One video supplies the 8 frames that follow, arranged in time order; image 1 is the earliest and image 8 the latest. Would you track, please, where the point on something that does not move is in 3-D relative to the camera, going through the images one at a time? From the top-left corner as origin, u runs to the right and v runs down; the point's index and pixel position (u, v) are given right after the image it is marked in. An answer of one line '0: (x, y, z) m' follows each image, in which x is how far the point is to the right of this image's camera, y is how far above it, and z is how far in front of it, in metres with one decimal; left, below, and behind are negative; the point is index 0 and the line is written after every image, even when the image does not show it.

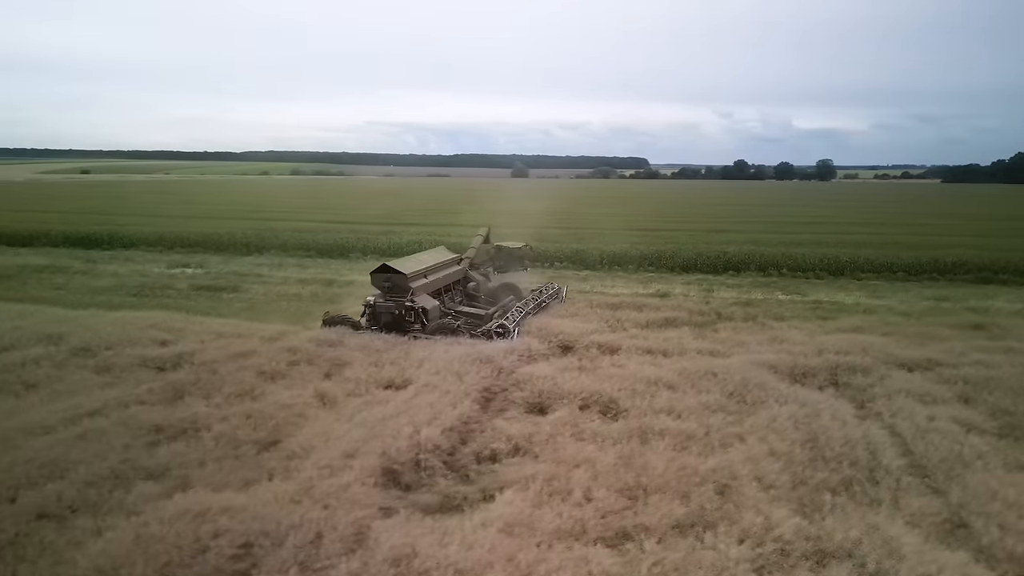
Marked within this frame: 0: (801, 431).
0: (+2.4, -1.2, +6.1) m
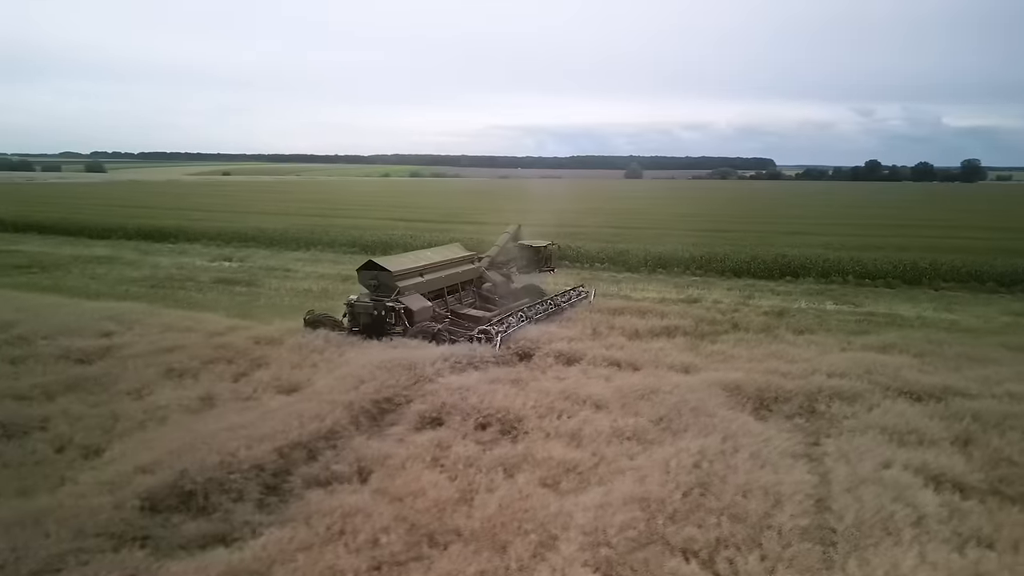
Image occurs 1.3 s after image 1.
0: (+1.3, -1.2, +5.0) m
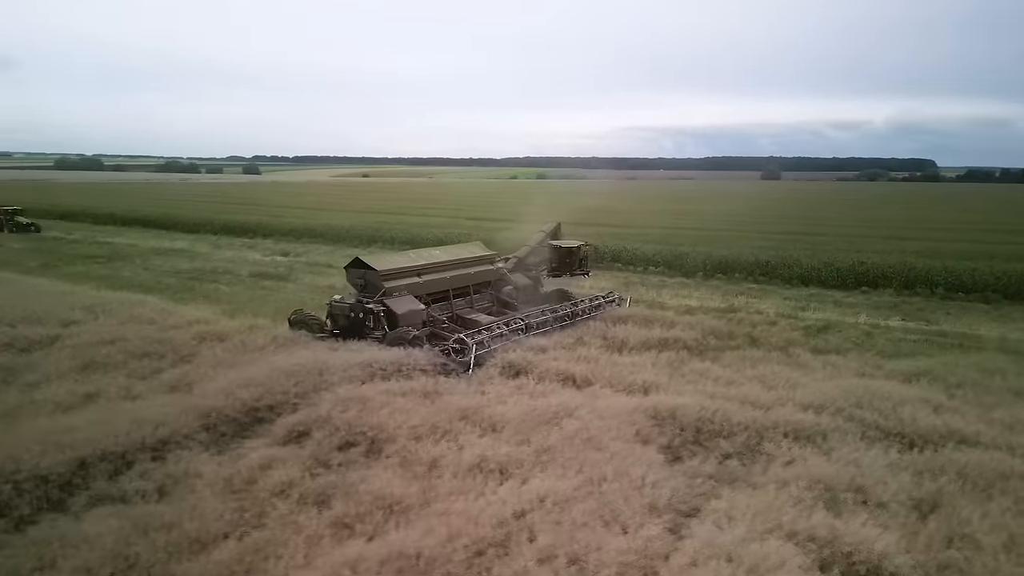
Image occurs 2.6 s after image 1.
0: (0.0, -1.3, +4.0) m
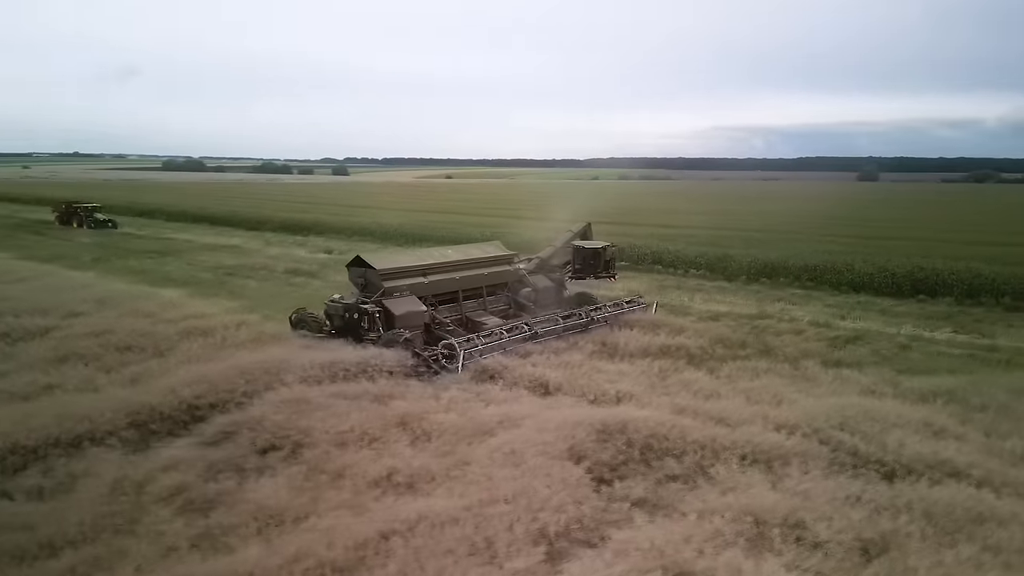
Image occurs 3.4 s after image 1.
0: (-0.7, -1.3, +3.6) m
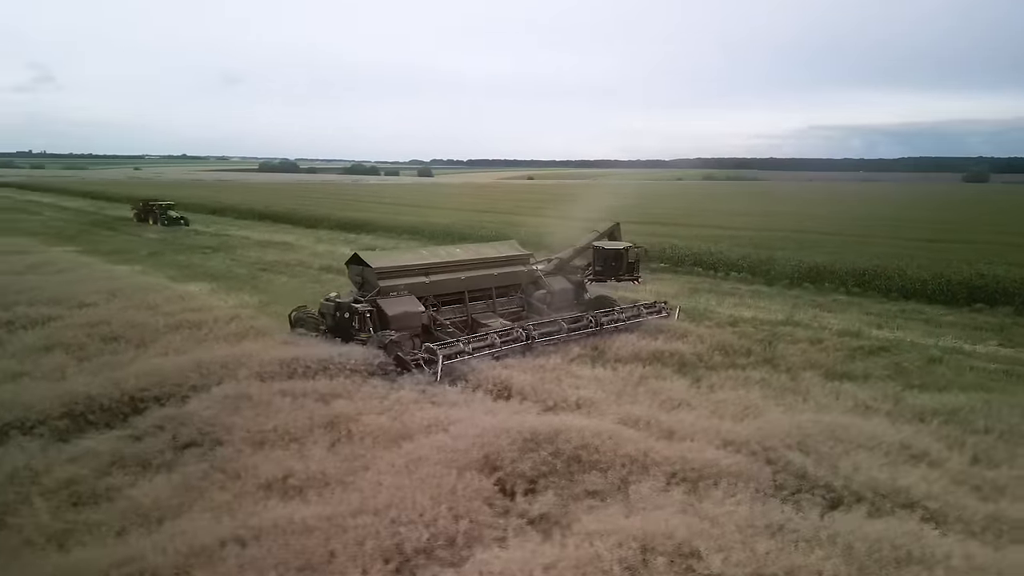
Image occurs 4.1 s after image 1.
0: (-1.4, -1.2, +3.4) m
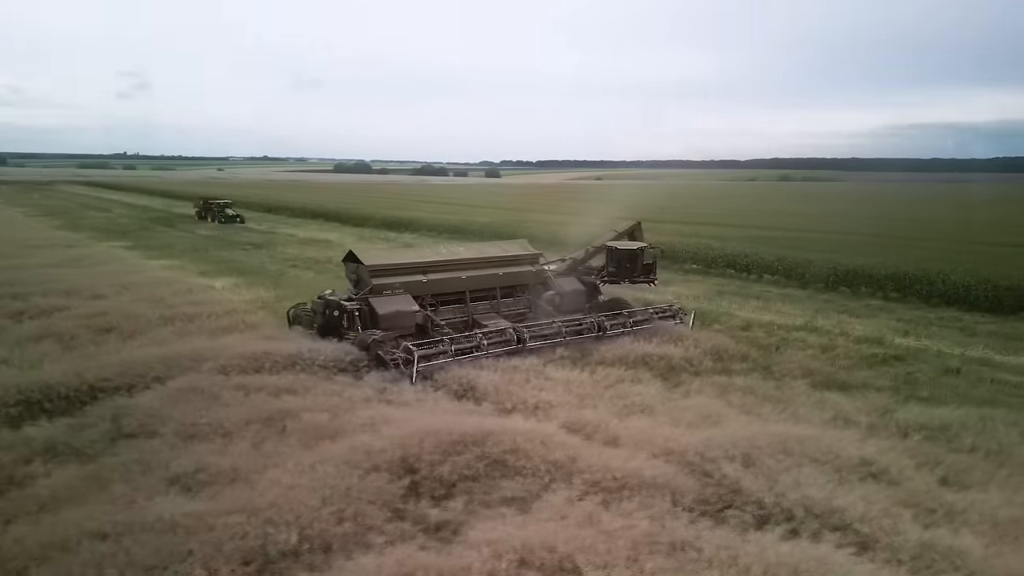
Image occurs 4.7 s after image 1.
0: (-2.0, -1.2, +3.4) m
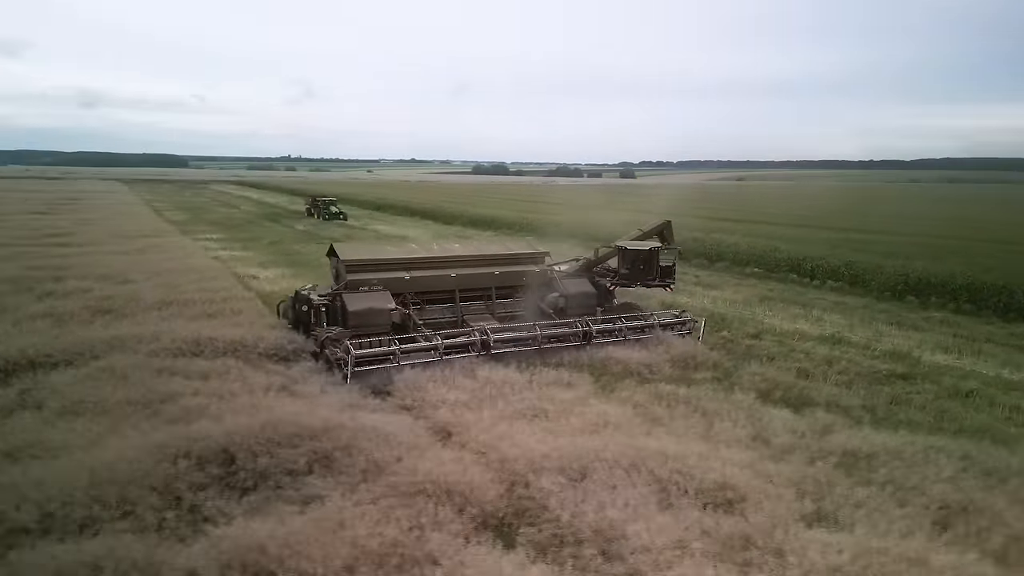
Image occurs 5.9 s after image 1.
0: (-3.3, -1.1, +3.6) m
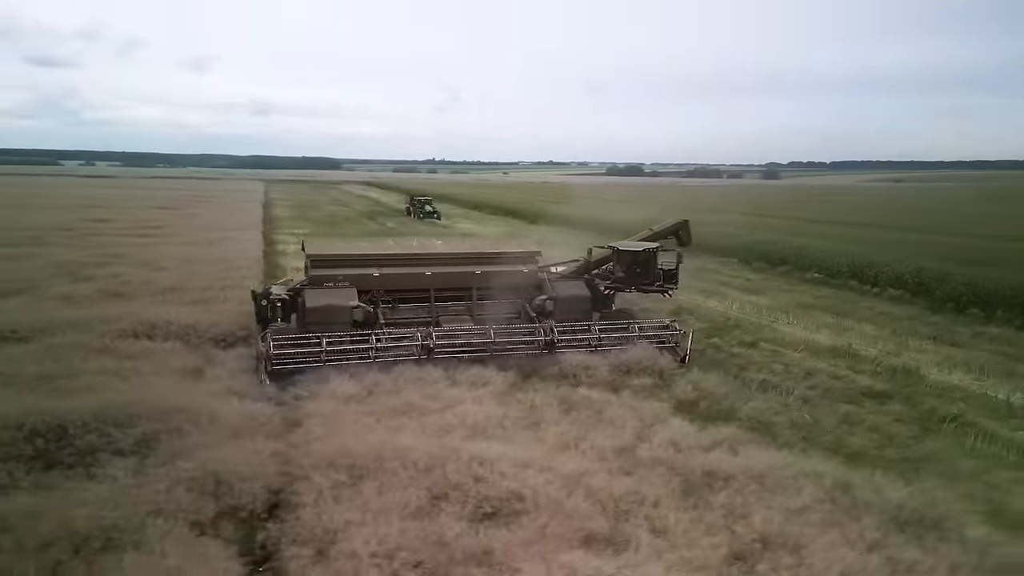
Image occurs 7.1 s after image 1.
0: (-4.5, -0.9, +4.1) m
